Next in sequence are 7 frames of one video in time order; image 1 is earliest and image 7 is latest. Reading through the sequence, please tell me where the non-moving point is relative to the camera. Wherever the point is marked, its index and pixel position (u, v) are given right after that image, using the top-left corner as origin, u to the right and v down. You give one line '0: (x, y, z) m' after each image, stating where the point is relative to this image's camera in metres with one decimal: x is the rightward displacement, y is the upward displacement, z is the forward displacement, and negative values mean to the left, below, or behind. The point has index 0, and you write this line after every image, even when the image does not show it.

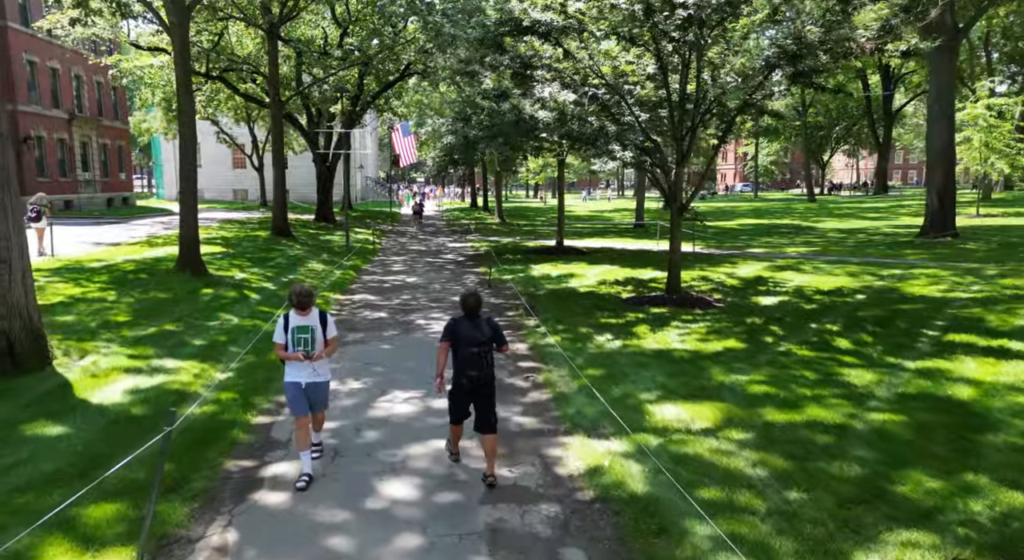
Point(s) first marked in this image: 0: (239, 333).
0: (-3.9, -0.8, +11.1) m
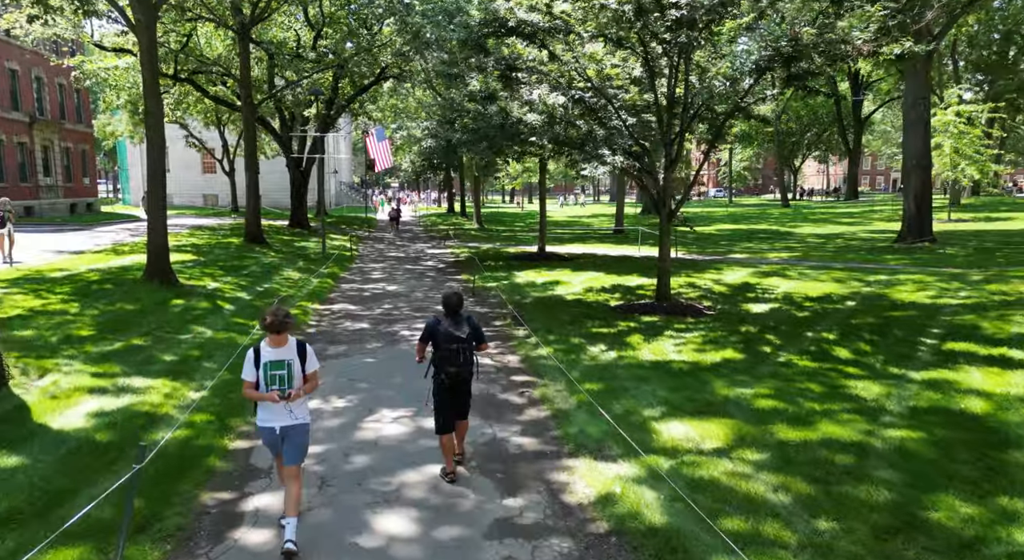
0: (-4.1, -0.9, +10.6) m
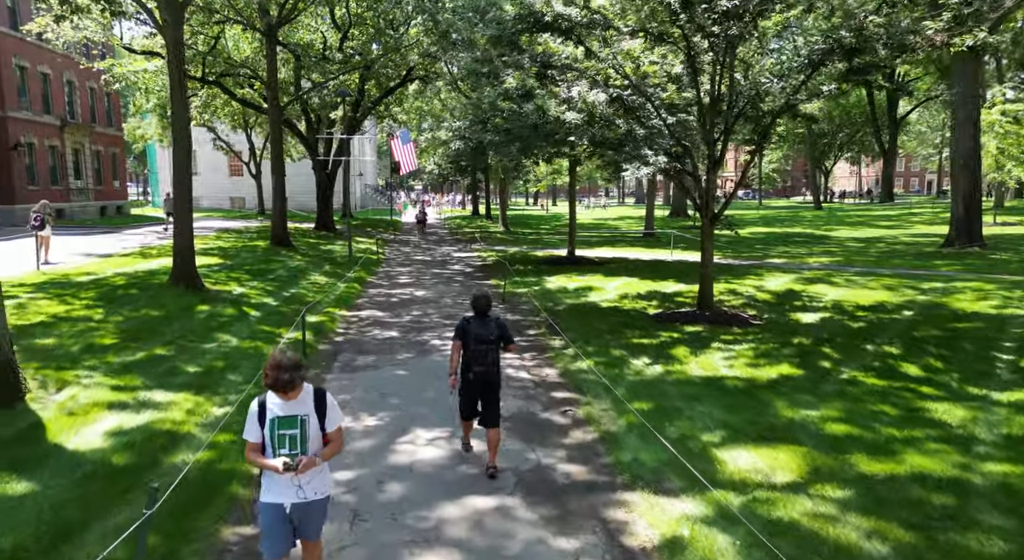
0: (-3.6, -1.0, +10.1) m
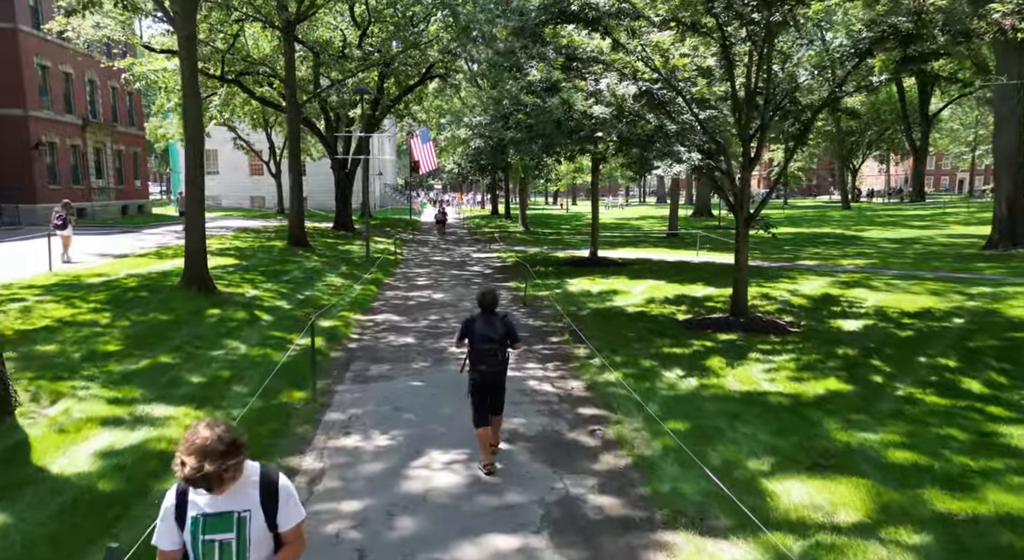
0: (-3.3, -1.1, +9.6) m
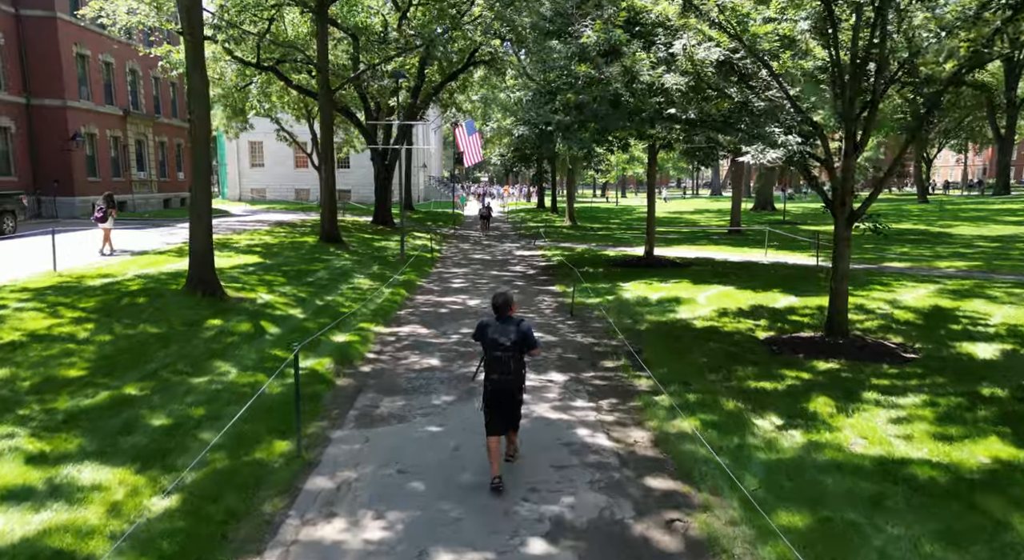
0: (-2.8, -1.2, +7.7) m
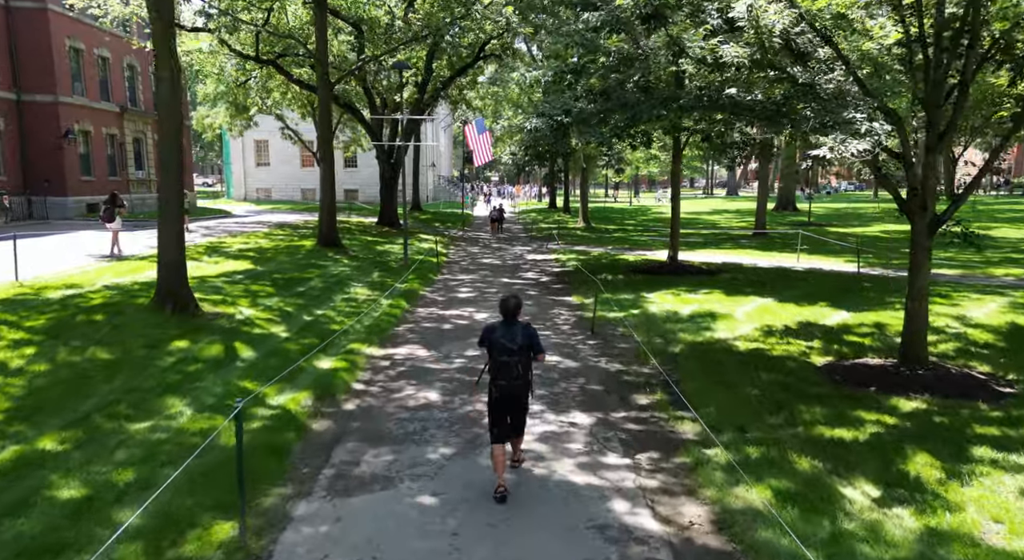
0: (-2.7, -1.4, +6.1) m
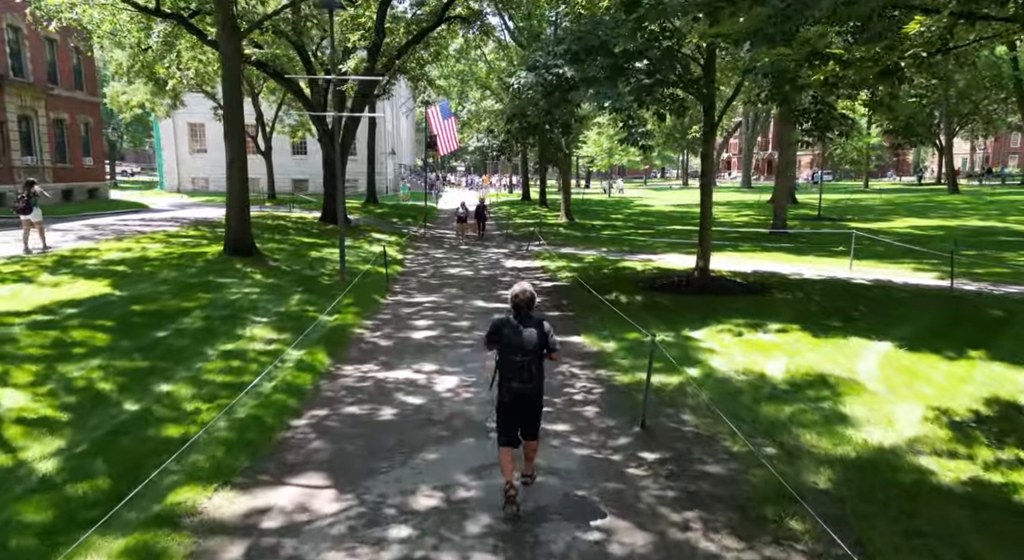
0: (-2.6, -2.0, +0.8) m
